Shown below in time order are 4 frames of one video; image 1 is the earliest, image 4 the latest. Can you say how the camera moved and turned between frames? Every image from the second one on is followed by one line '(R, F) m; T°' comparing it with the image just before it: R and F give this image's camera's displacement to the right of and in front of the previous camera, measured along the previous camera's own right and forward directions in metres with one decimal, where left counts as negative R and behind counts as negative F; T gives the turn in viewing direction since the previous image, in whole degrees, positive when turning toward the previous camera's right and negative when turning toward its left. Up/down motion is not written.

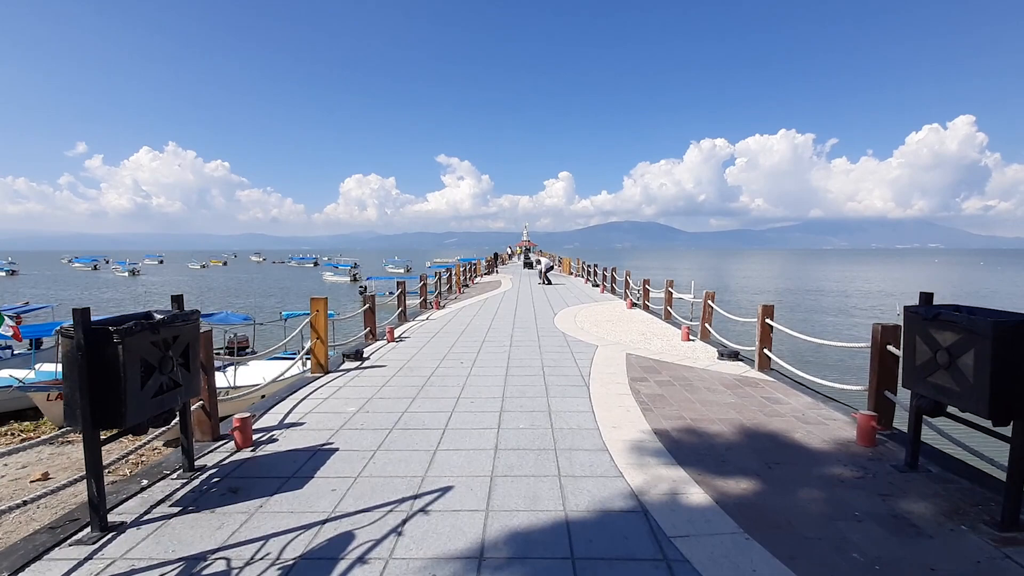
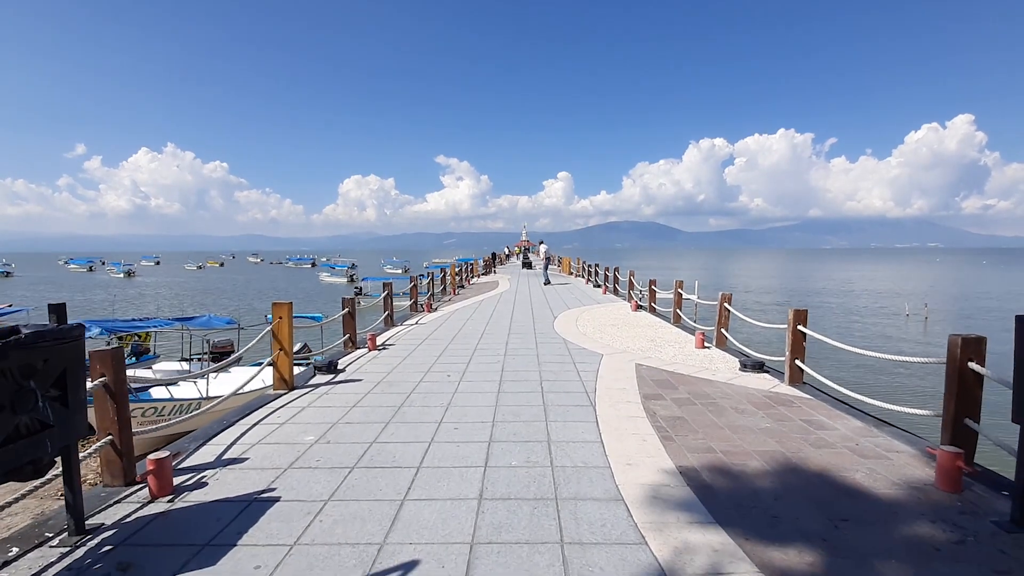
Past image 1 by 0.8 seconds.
(+0.1, +1.0) m; 0°
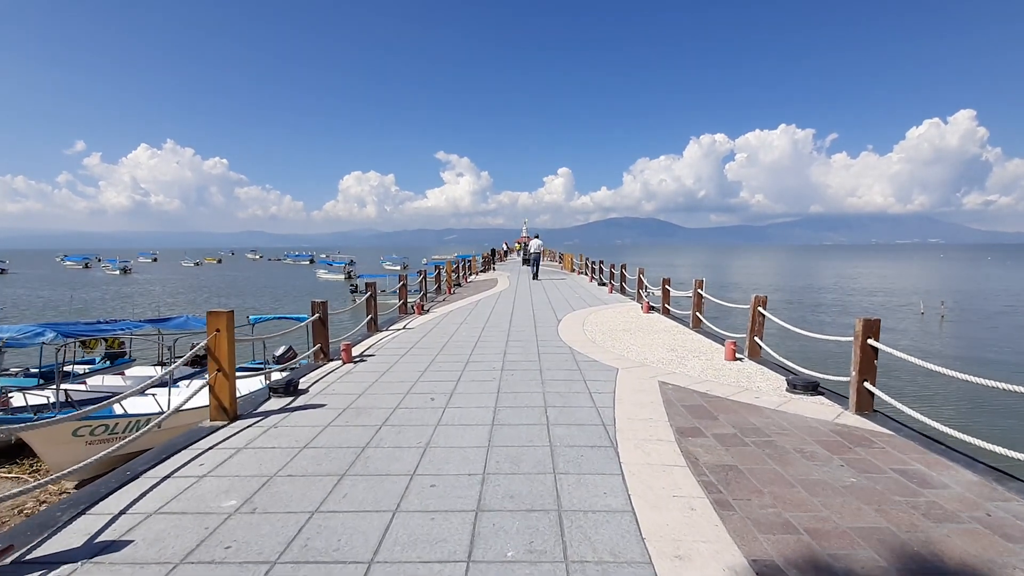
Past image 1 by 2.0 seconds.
(0.0, +1.3) m; 0°
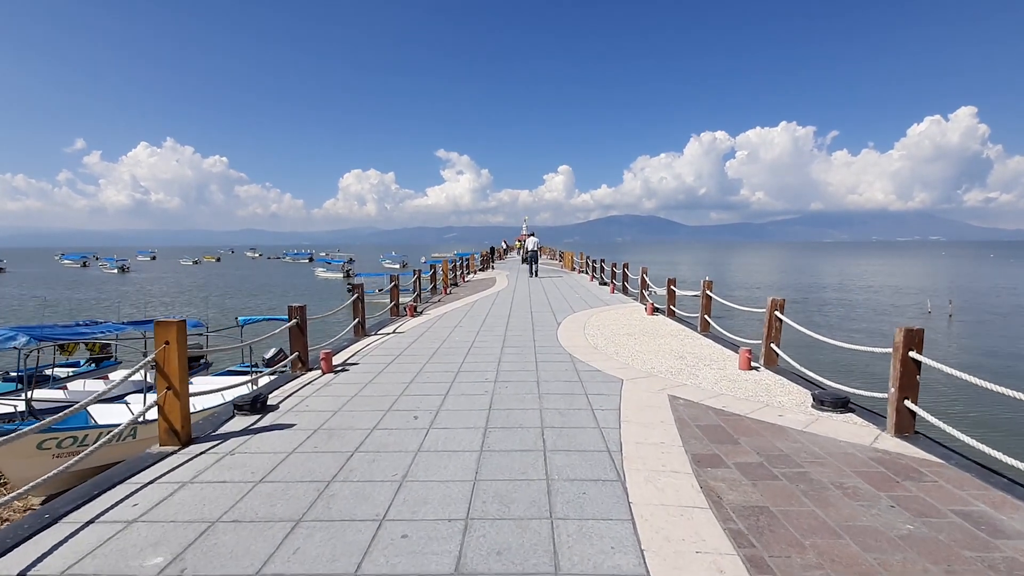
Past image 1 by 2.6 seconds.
(+0.1, +0.7) m; 0°
